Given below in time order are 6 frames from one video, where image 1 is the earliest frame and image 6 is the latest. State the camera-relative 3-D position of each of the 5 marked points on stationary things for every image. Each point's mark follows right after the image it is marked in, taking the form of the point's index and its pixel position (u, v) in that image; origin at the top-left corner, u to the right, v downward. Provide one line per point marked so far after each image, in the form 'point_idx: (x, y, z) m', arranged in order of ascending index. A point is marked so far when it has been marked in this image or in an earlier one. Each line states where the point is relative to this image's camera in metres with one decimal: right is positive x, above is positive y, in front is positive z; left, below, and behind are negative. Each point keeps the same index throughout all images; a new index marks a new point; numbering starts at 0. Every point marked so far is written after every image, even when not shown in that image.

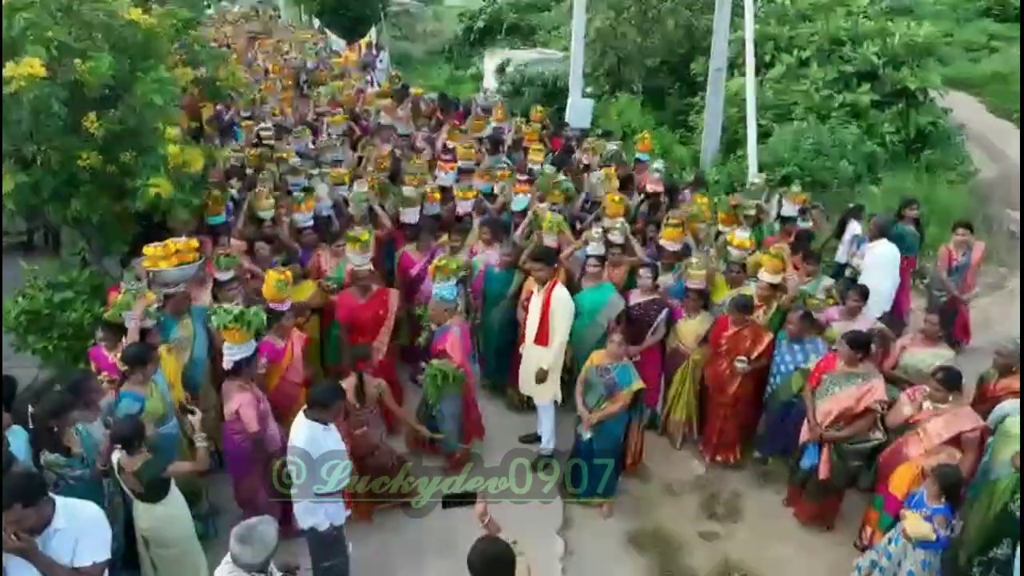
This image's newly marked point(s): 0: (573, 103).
0: (+0.8, +2.0, +9.9) m
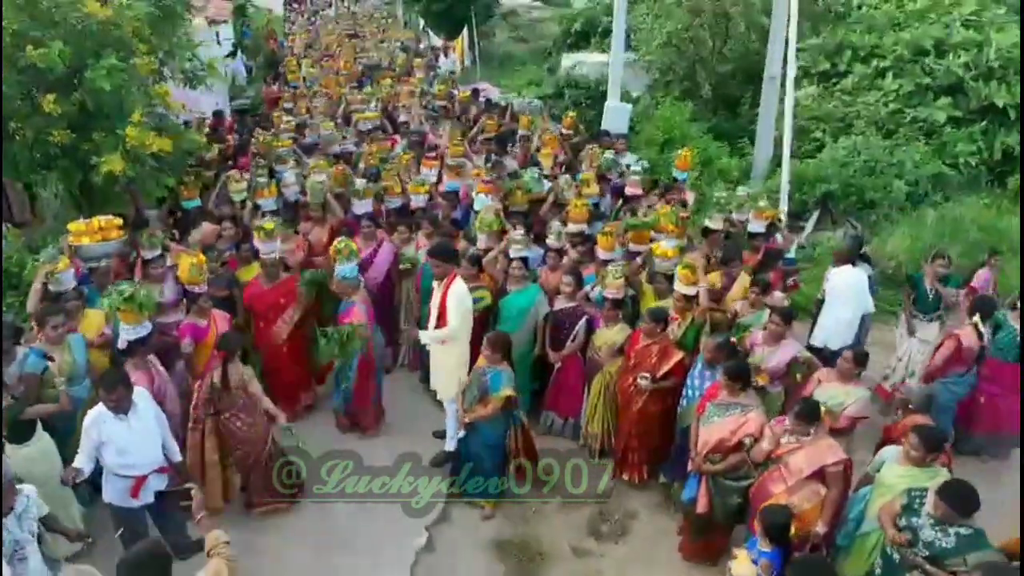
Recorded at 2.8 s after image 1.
0: (+1.1, +1.9, +9.7) m
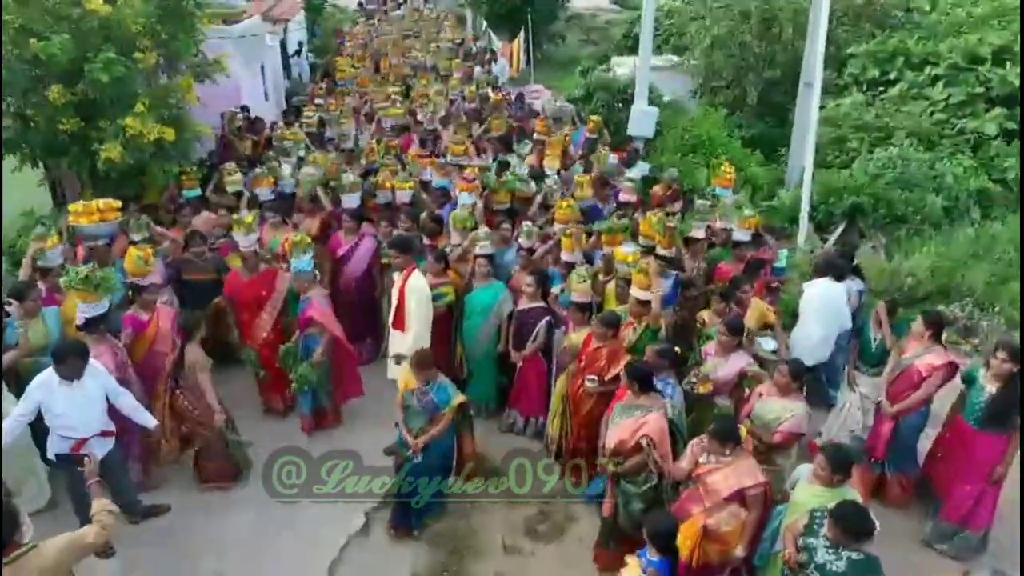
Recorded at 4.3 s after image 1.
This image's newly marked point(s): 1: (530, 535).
0: (+1.3, +1.9, +9.6) m
1: (+0.1, -1.6, +5.7) m
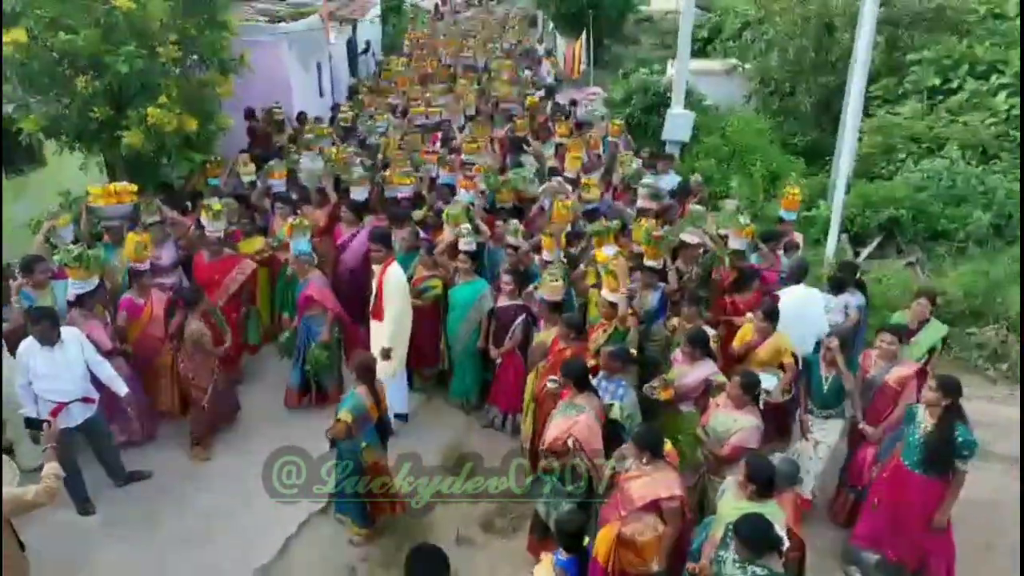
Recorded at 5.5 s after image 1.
0: (+1.7, +1.8, +9.5) m
1: (-0.2, -1.6, +5.8) m
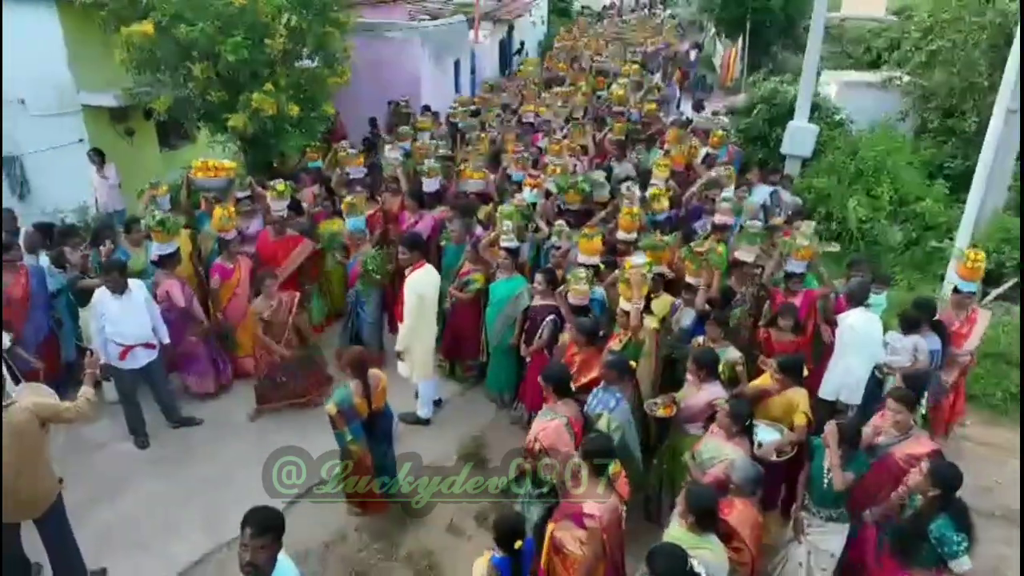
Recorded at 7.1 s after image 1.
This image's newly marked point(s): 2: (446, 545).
0: (+2.8, +1.6, +8.9) m
1: (-0.2, -1.5, +5.8) m
2: (-0.4, -1.6, +5.6) m
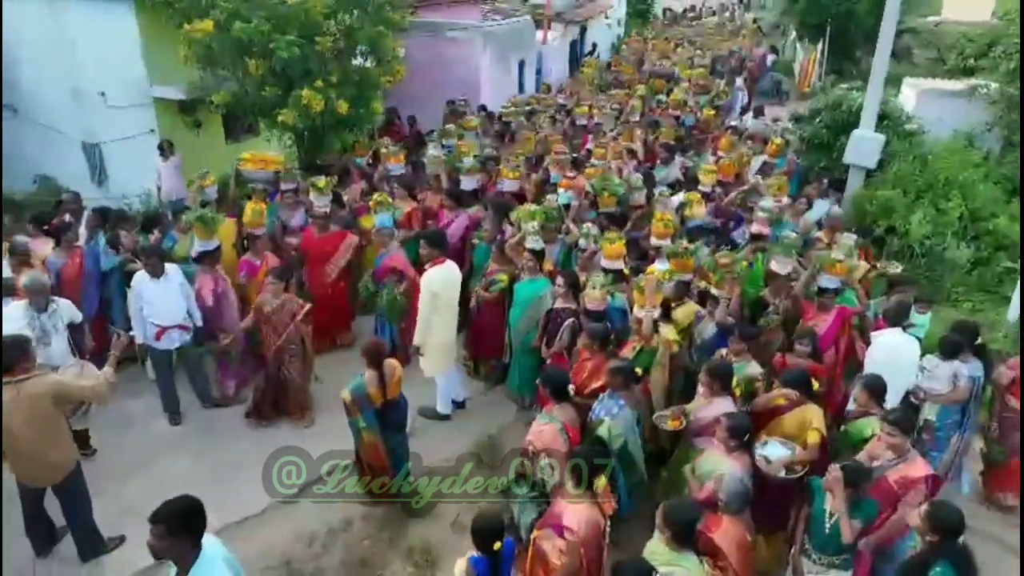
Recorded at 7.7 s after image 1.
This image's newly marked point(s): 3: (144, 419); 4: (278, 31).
0: (+3.3, +1.4, +8.6) m
1: (-0.2, -1.5, +5.8) m
2: (-0.4, -1.6, +5.6) m
3: (-2.8, -1.0, +6.8) m
4: (-2.0, +2.3, +7.9) m
